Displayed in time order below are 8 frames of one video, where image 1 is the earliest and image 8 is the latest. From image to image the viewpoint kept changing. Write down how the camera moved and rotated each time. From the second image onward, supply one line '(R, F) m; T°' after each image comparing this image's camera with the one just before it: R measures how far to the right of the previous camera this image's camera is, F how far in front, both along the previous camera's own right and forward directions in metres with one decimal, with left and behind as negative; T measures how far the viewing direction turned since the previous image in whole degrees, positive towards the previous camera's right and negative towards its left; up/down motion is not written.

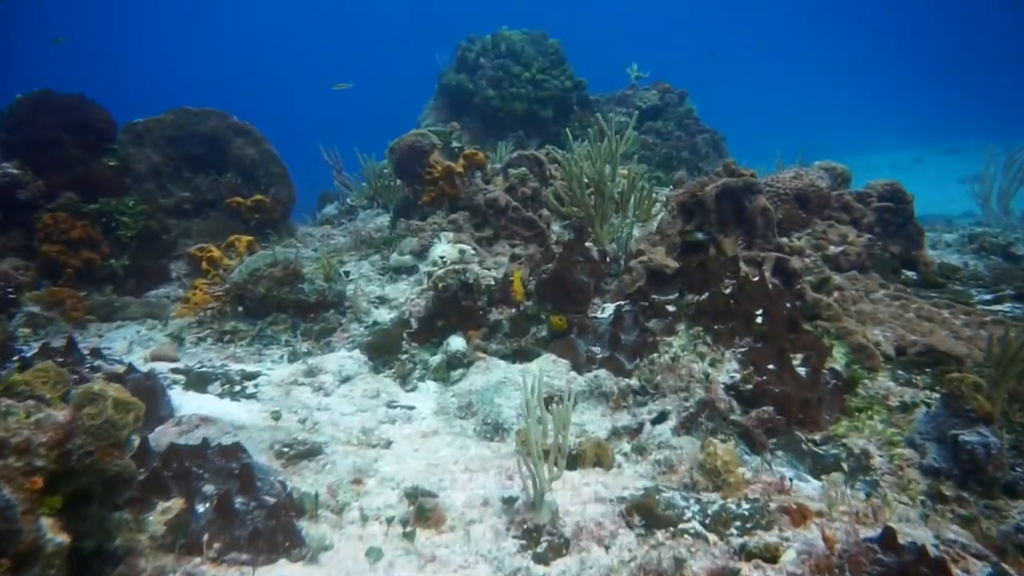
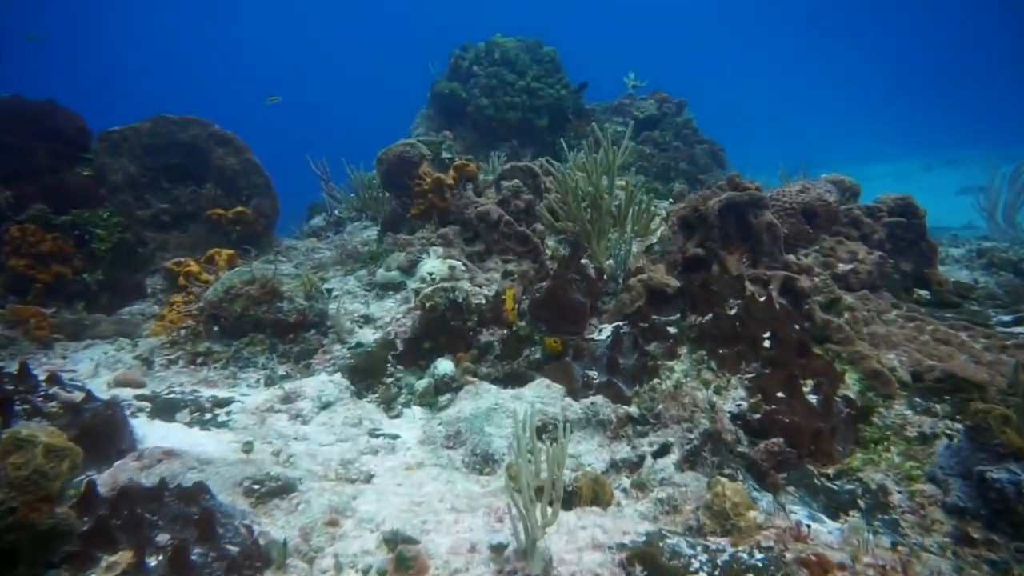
(0.0, +0.3) m; 0°
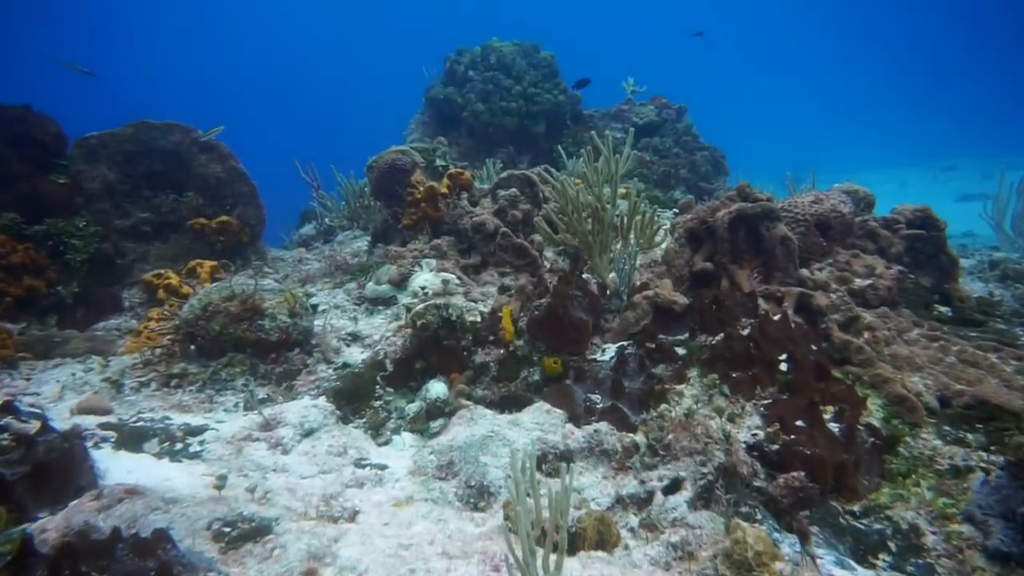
(0.0, +0.3) m; 0°
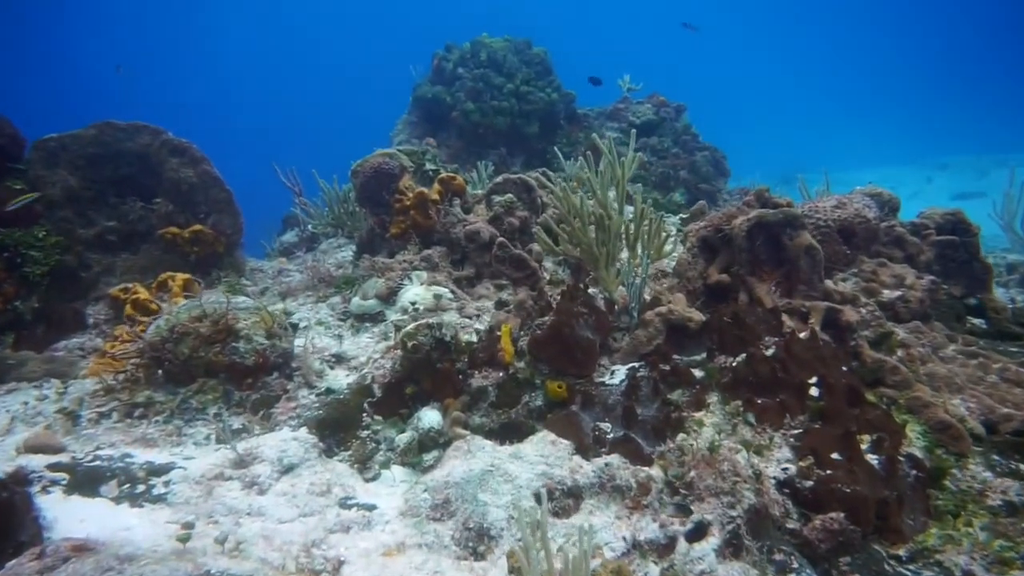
(0.0, +0.4) m; +1°
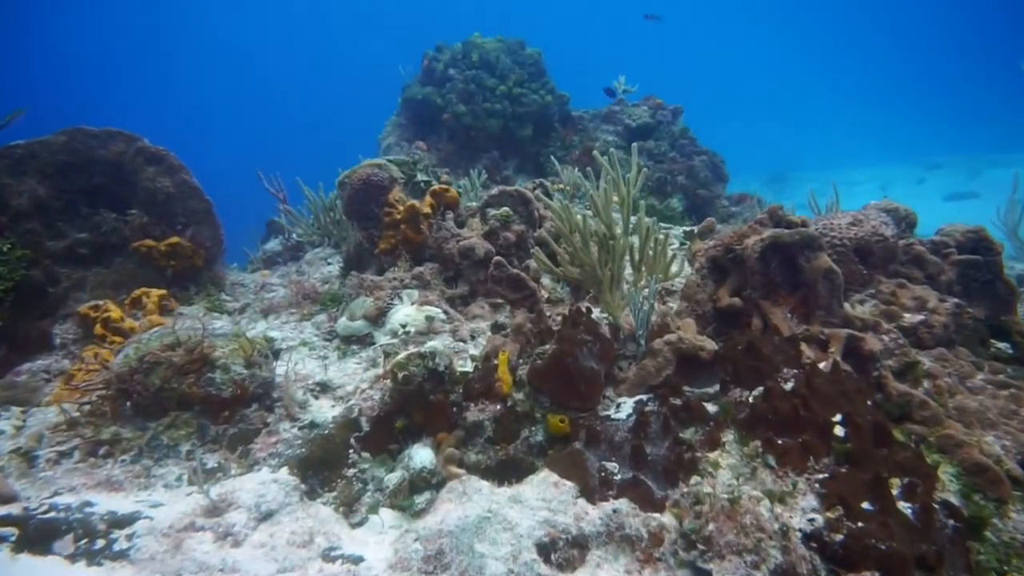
(0.0, +0.3) m; +1°
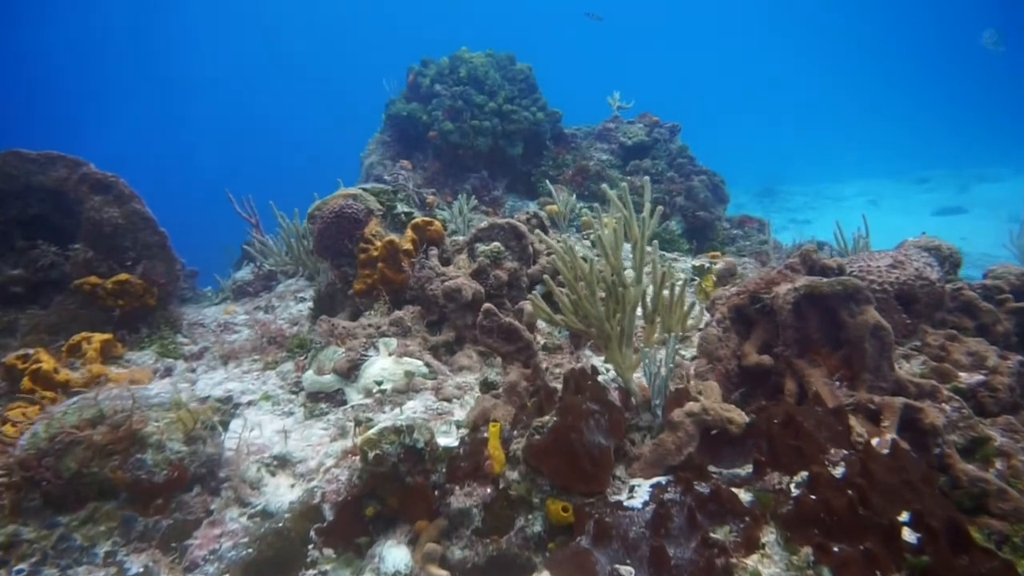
(0.0, +0.6) m; +1°
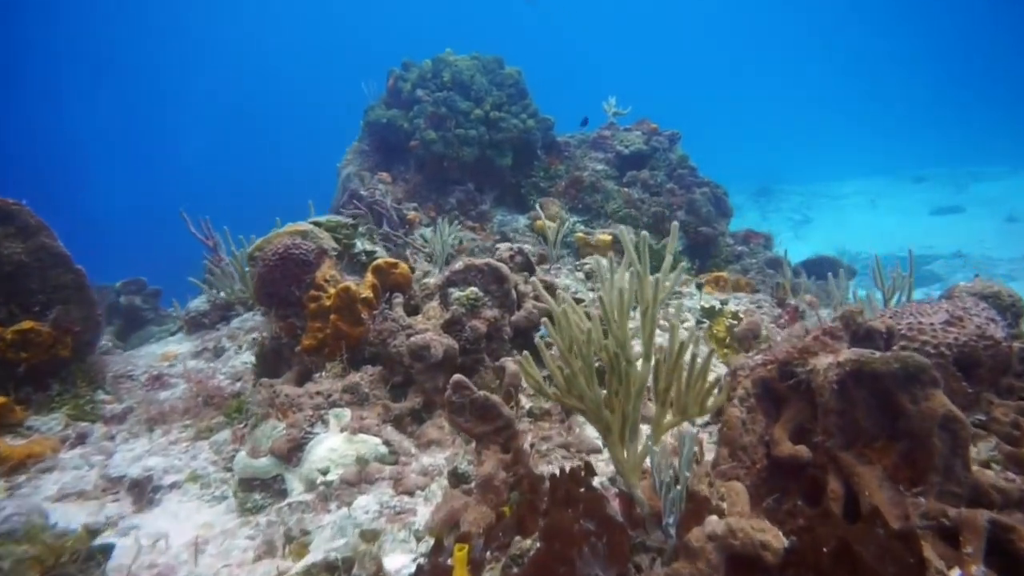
(+0.1, +0.8) m; 0°
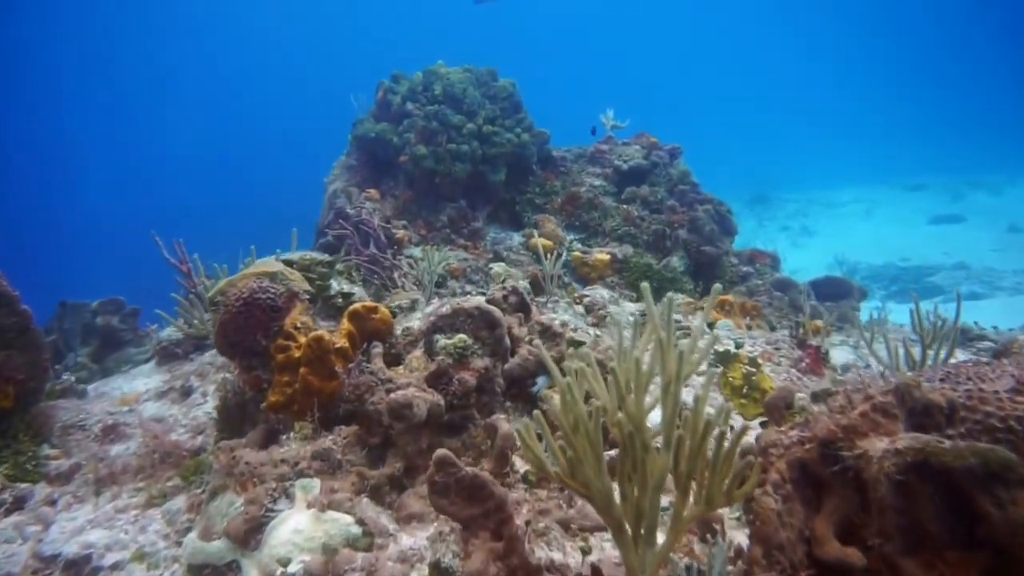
(0.0, +0.5) m; 0°
